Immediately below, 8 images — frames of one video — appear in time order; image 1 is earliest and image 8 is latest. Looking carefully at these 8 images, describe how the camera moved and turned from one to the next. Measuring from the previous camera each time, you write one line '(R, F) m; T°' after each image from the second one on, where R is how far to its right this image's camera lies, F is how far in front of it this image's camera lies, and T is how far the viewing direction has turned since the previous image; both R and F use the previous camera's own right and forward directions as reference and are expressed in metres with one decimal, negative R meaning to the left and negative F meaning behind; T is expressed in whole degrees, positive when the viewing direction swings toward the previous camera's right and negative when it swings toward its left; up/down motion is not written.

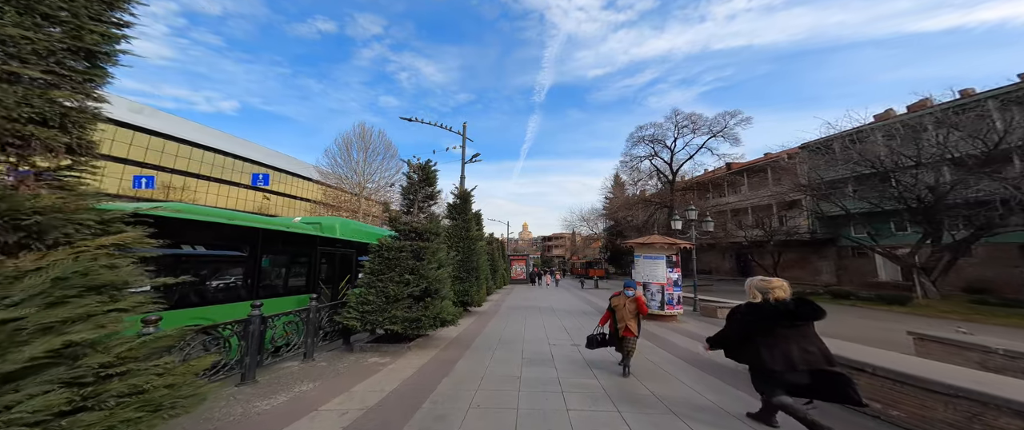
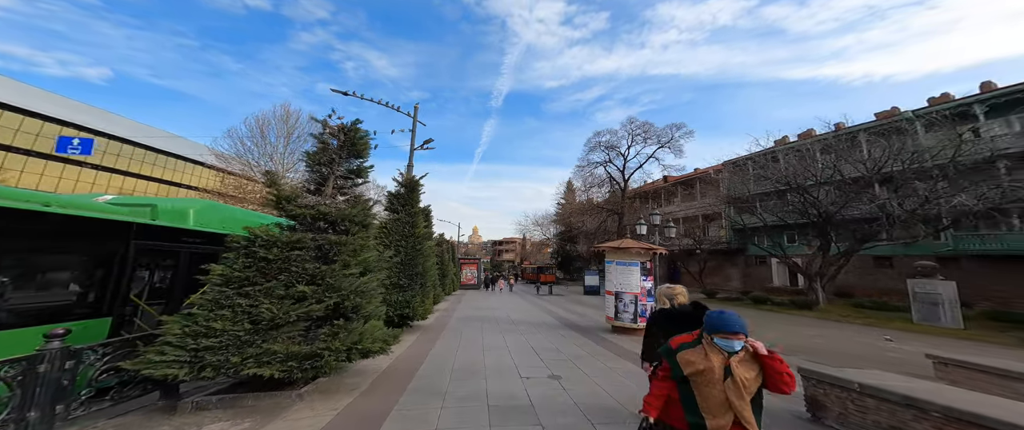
(0.0, +0.3) m; +8°
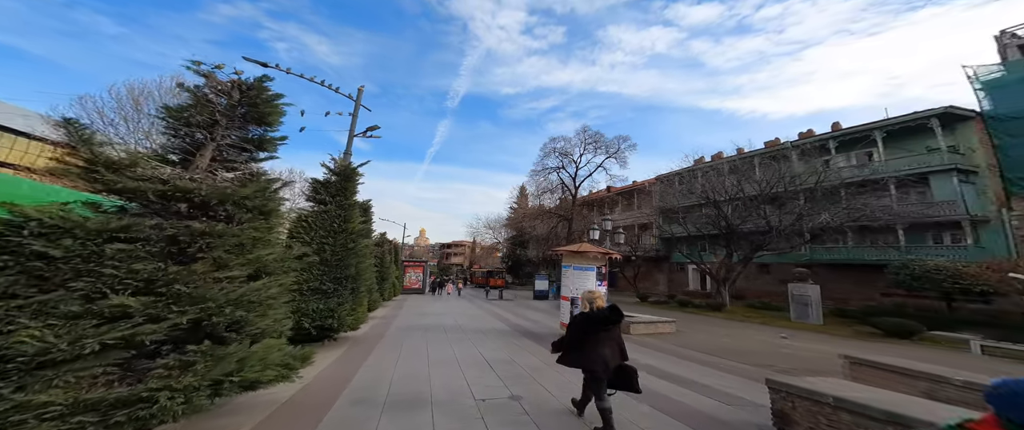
(0.0, +0.2) m; +8°
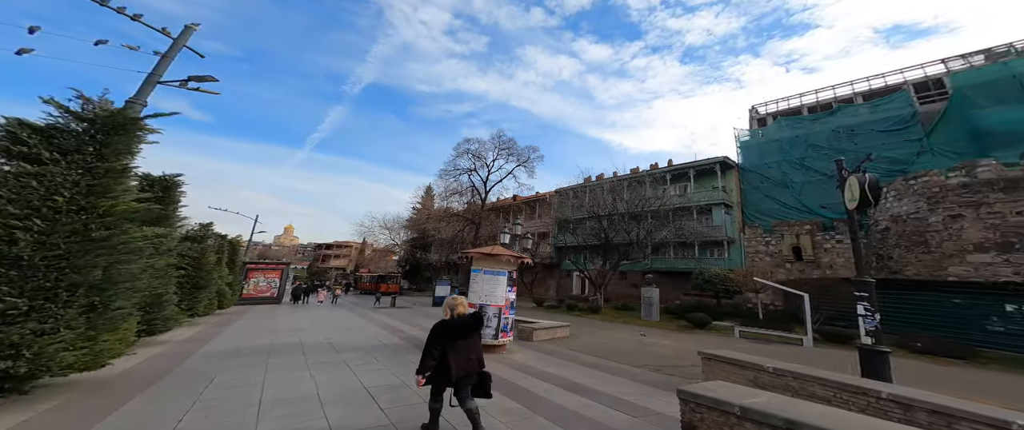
(+0.1, +0.2) m; +15°
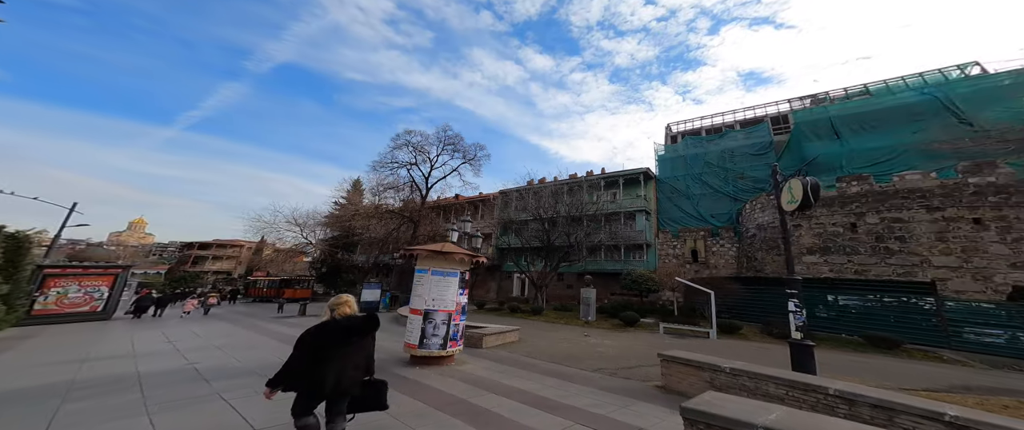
(-0.3, +0.2) m; +10°
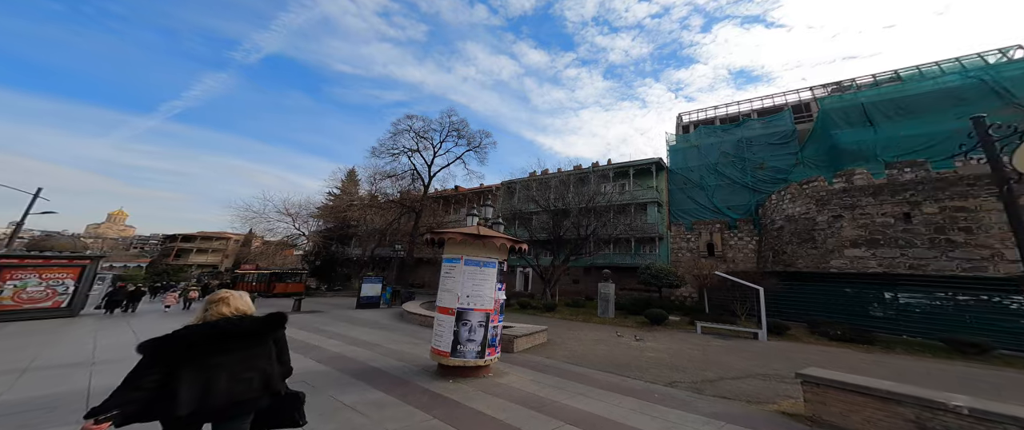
(-0.9, +1.1) m; +1°
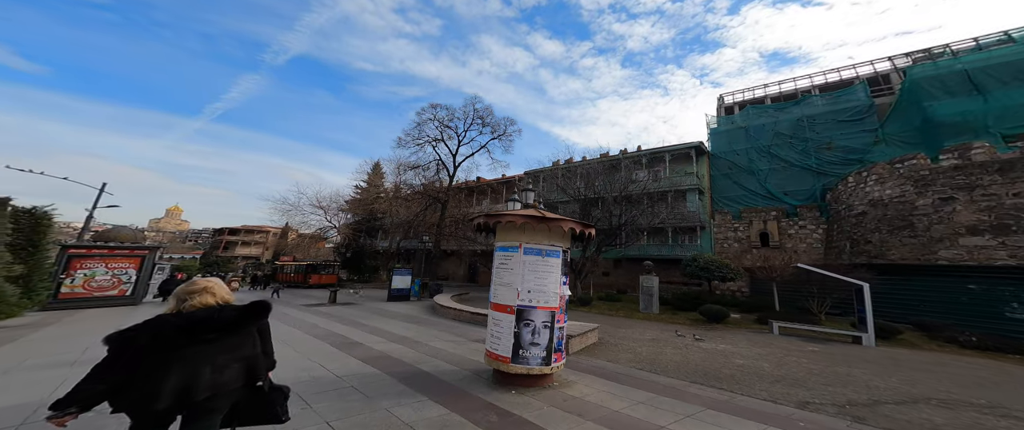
(-0.8, +1.1) m; -4°
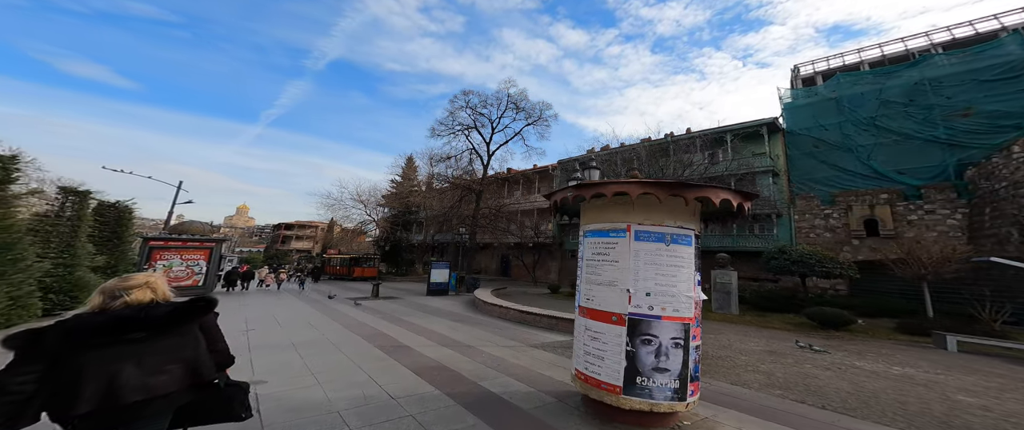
(-1.1, +1.9) m; -5°
